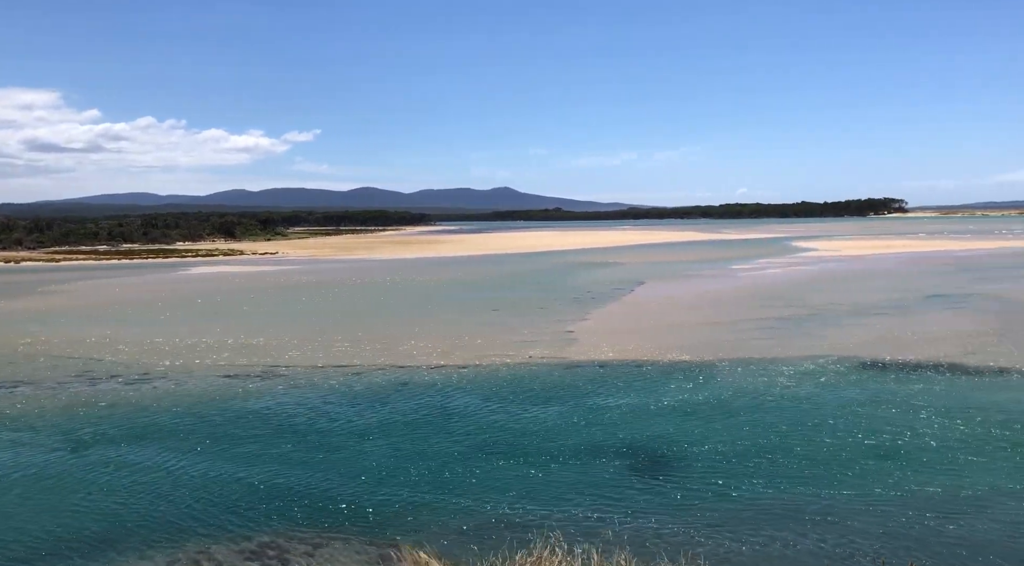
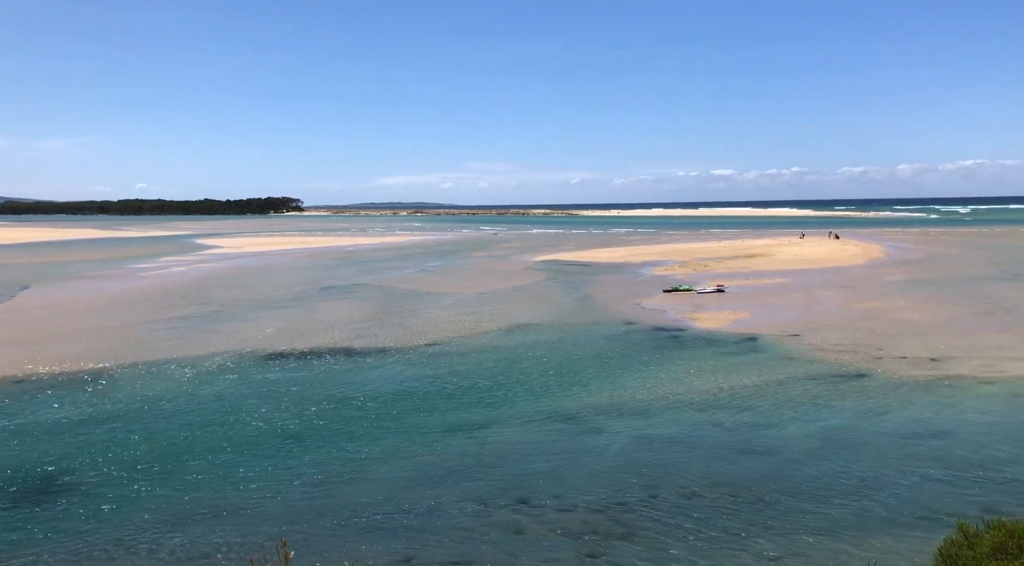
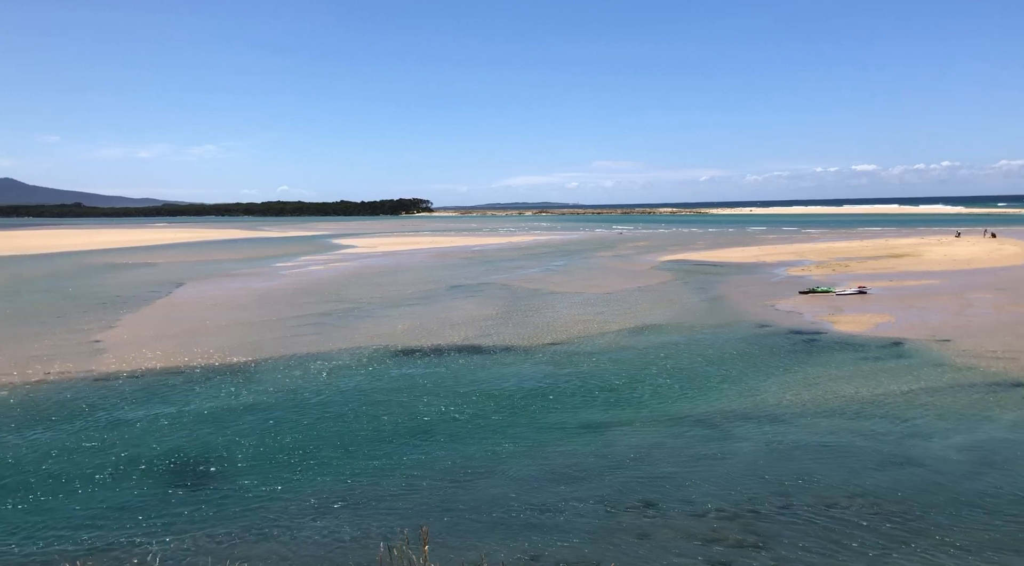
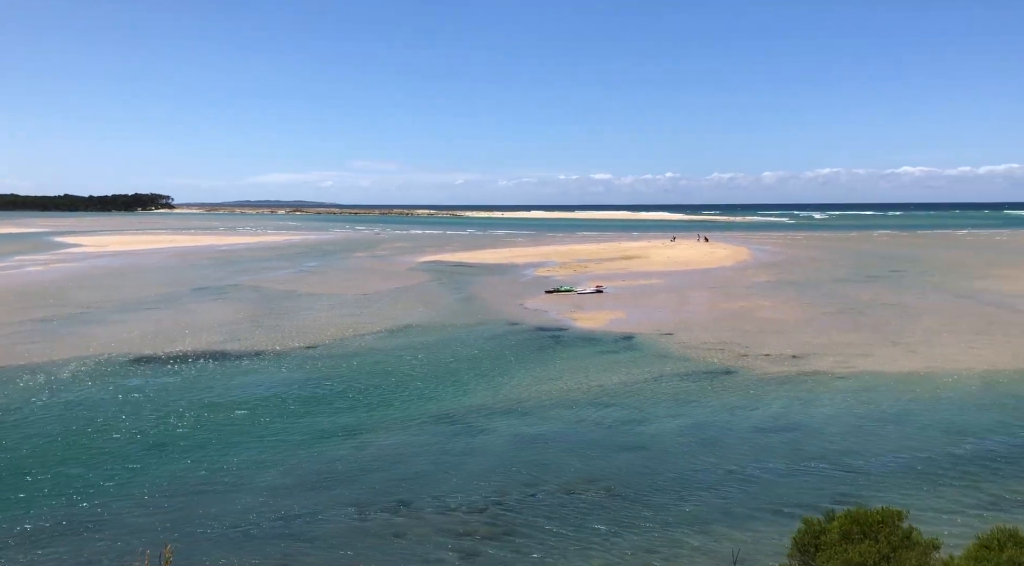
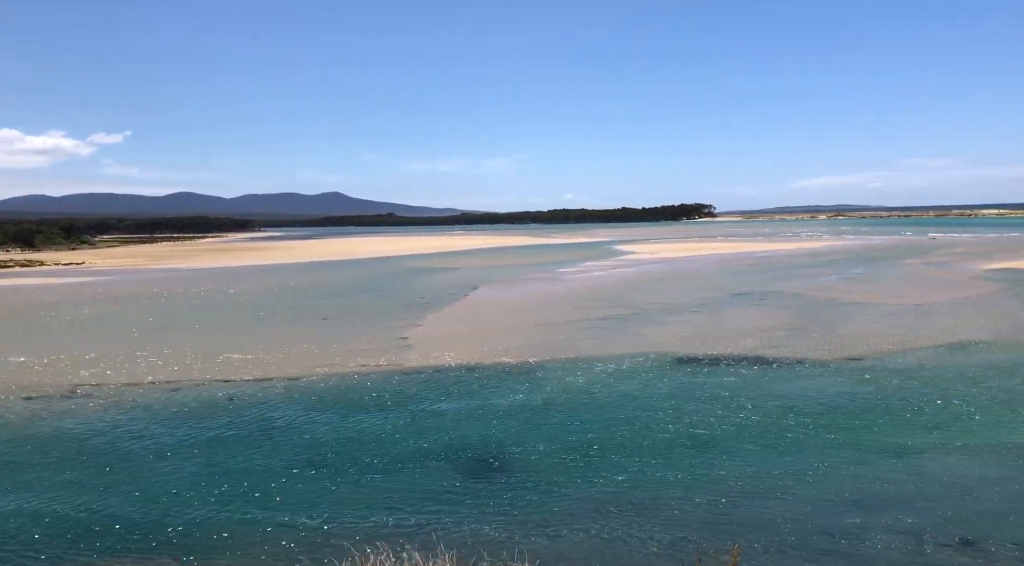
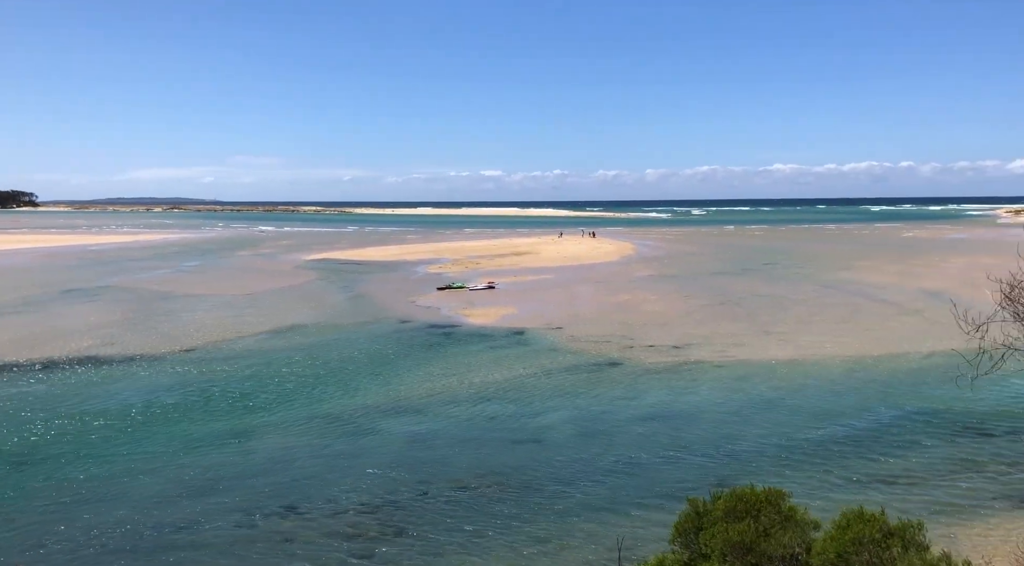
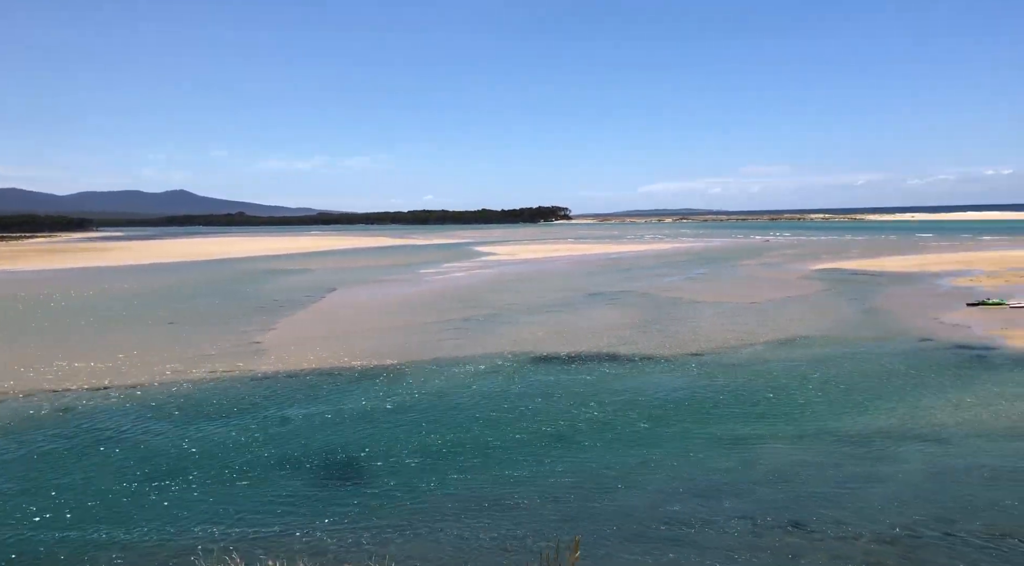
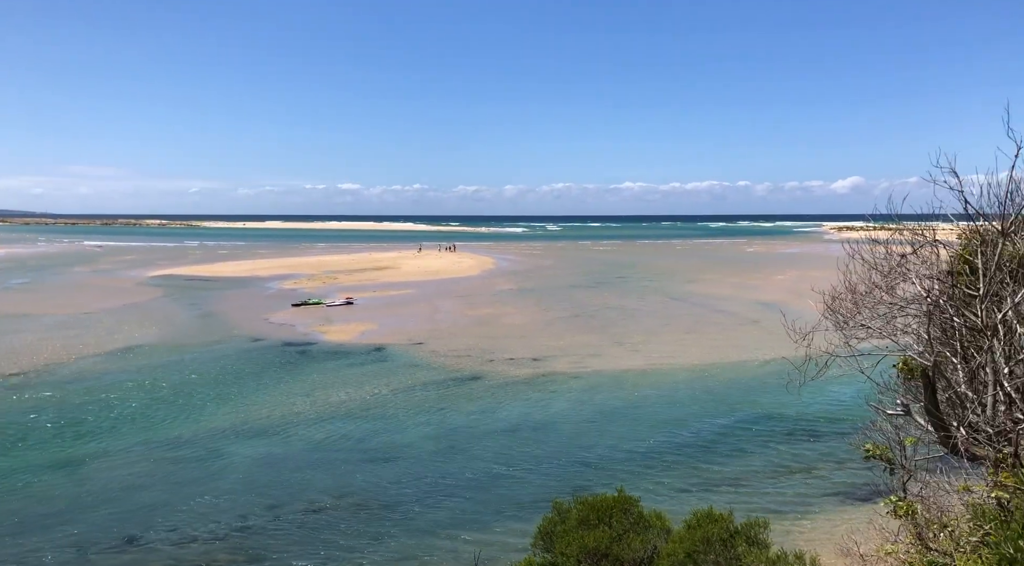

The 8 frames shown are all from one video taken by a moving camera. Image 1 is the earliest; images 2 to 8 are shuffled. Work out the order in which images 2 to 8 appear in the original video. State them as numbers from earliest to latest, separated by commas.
5, 7, 3, 2, 4, 6, 8
